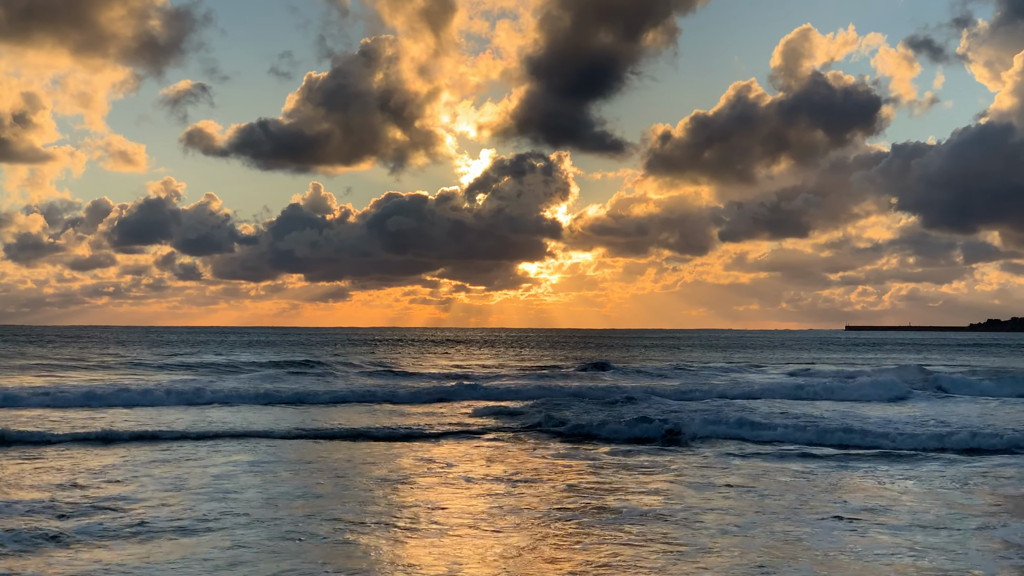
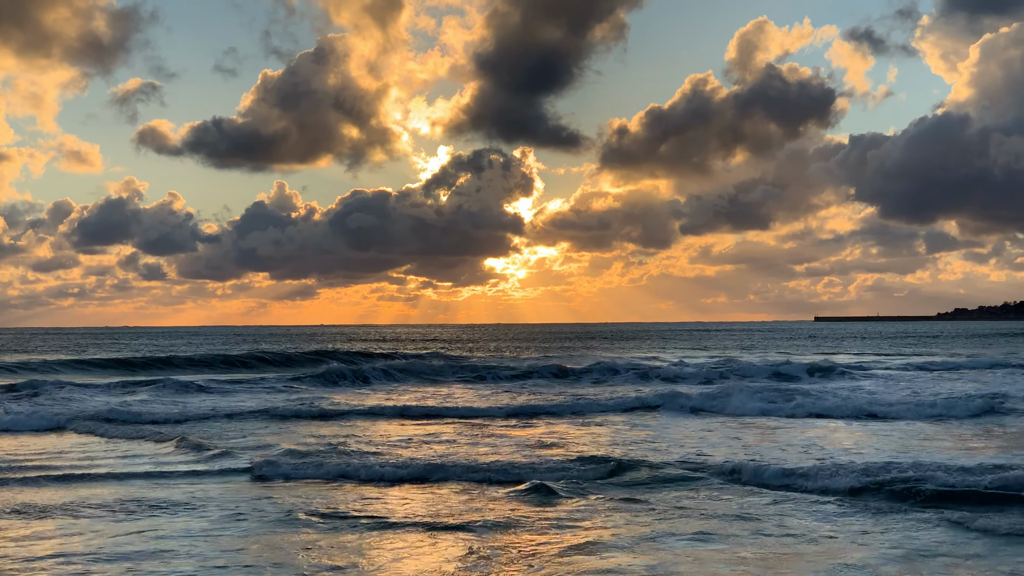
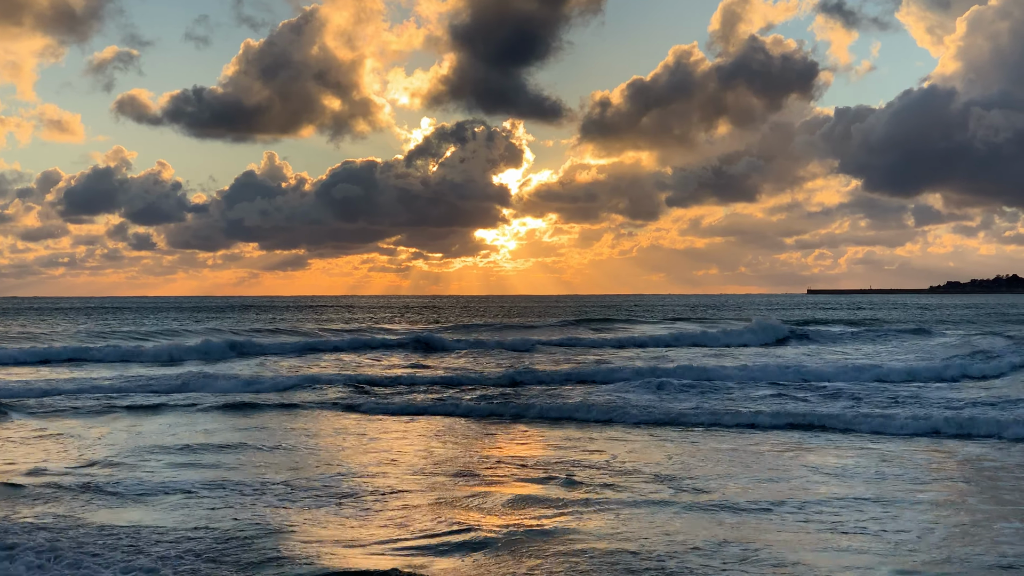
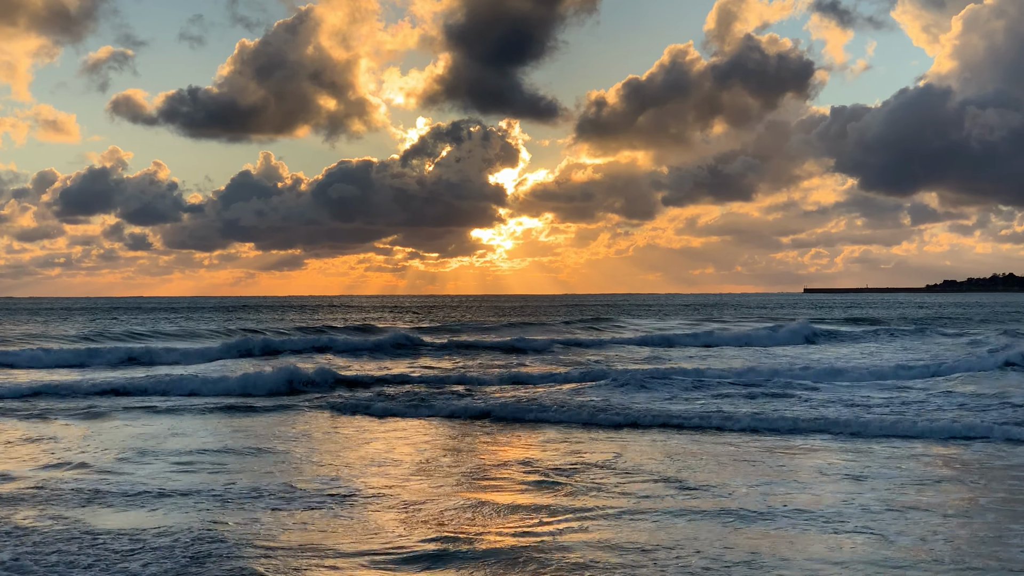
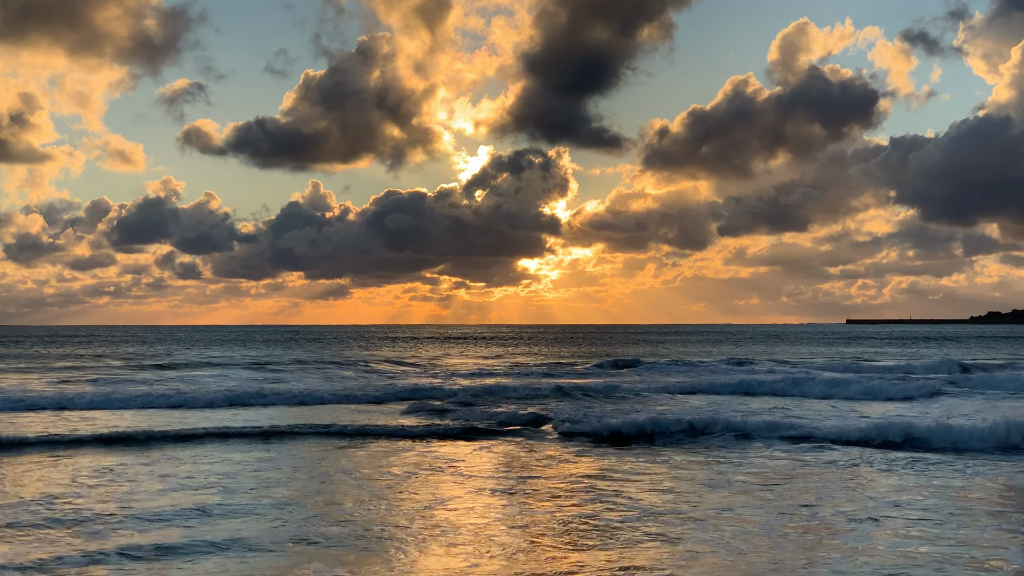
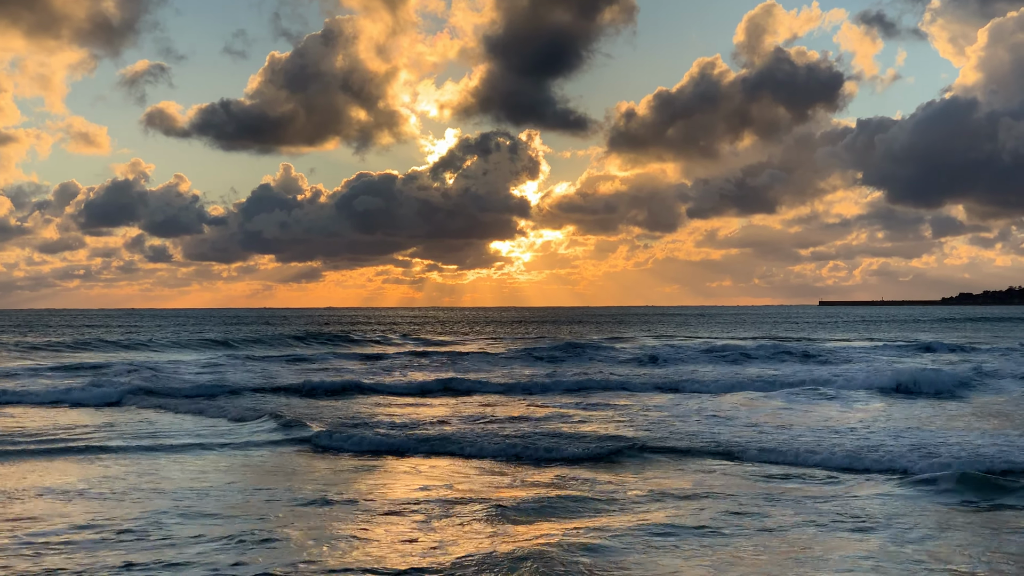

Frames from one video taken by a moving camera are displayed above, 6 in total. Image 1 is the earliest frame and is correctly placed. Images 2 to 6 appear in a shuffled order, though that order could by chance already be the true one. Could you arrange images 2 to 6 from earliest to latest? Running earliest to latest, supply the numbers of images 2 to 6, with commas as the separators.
5, 6, 2, 3, 4
